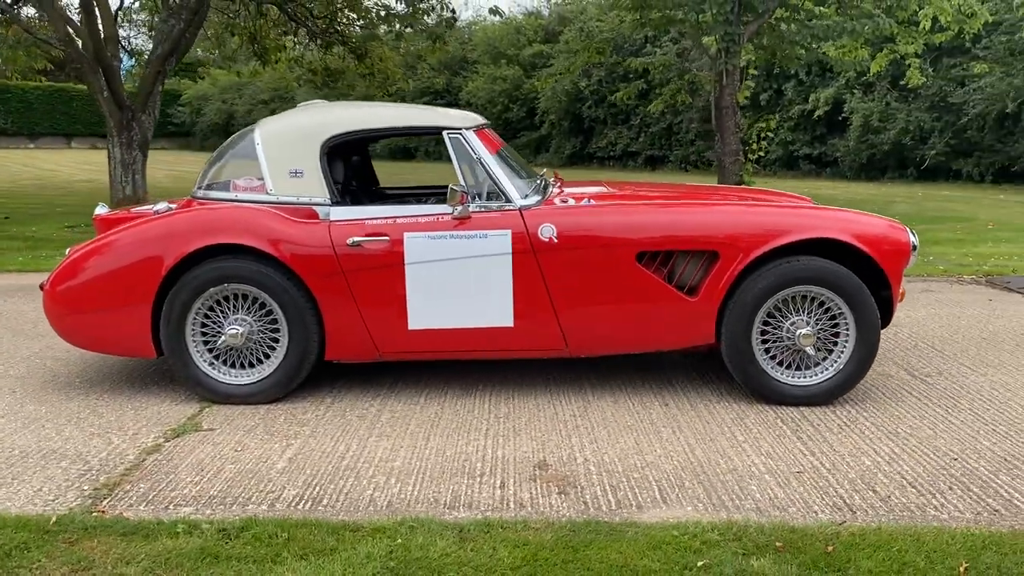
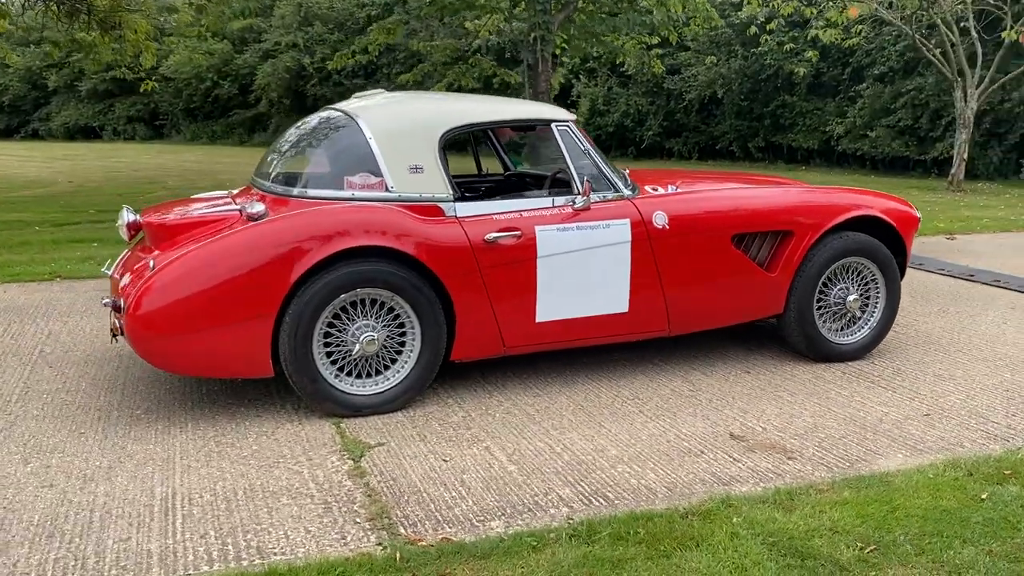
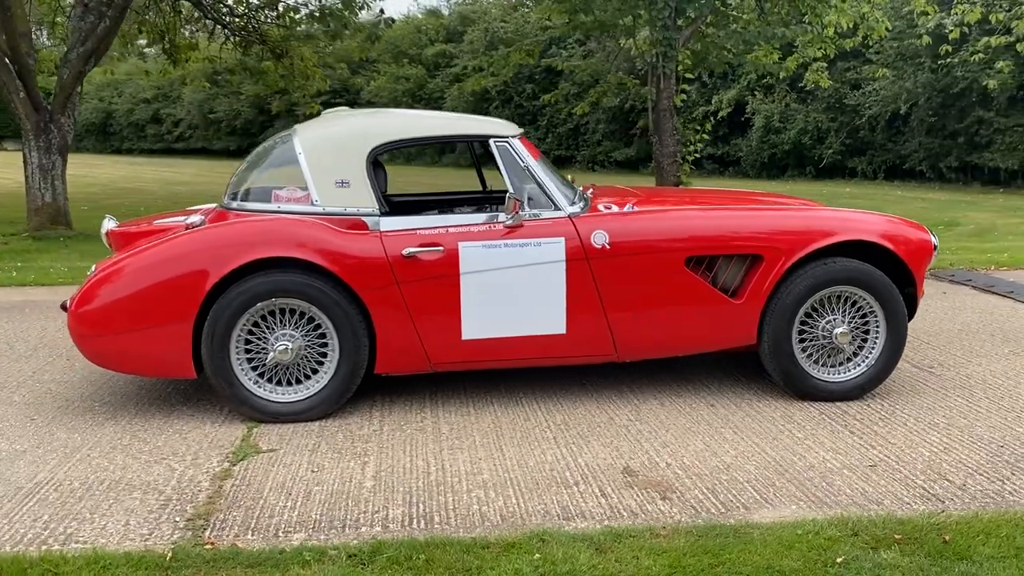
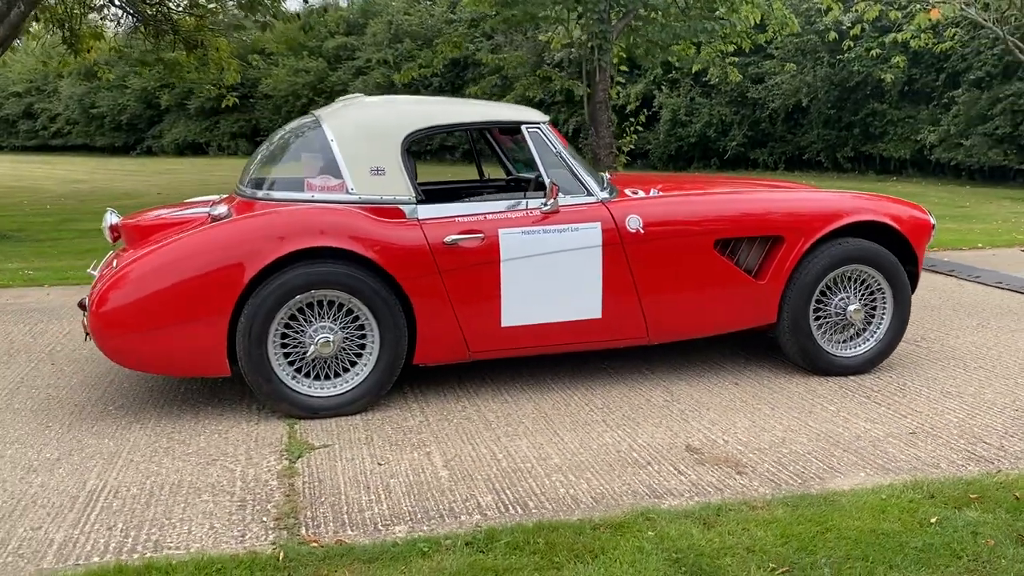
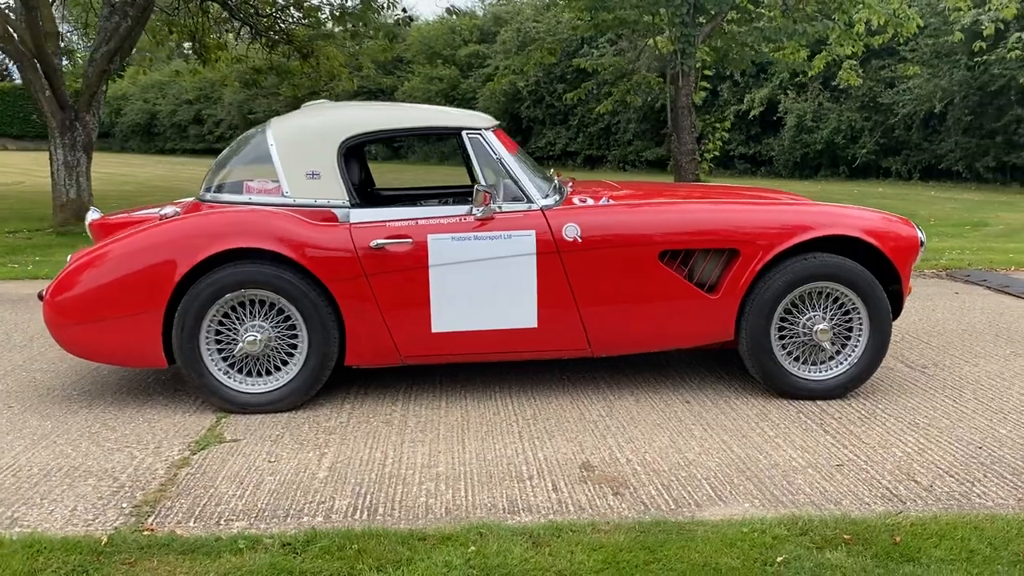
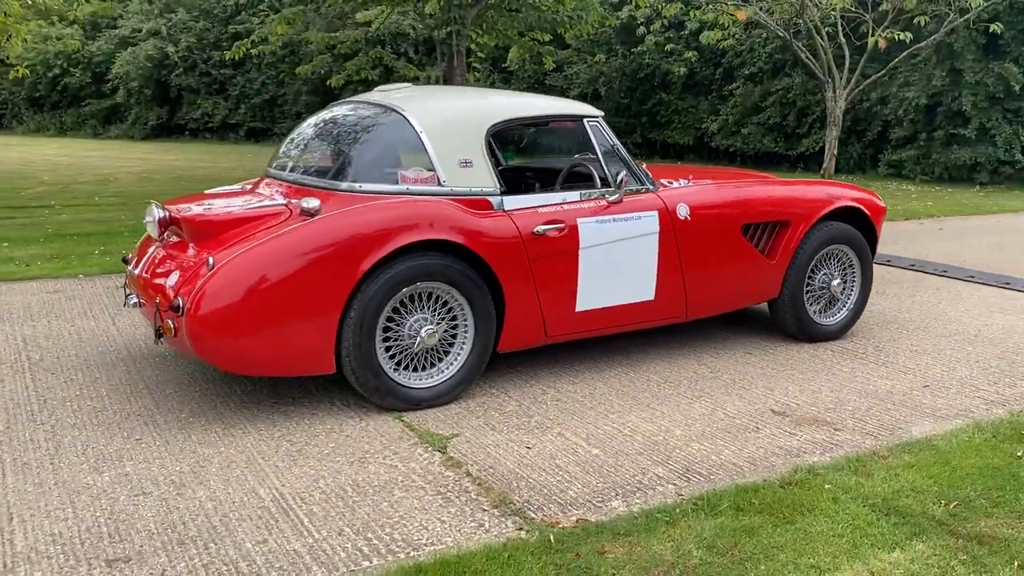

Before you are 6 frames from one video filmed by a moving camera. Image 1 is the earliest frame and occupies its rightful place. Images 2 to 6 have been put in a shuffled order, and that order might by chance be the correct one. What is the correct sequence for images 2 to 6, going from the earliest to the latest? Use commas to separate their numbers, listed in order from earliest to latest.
5, 3, 4, 2, 6
